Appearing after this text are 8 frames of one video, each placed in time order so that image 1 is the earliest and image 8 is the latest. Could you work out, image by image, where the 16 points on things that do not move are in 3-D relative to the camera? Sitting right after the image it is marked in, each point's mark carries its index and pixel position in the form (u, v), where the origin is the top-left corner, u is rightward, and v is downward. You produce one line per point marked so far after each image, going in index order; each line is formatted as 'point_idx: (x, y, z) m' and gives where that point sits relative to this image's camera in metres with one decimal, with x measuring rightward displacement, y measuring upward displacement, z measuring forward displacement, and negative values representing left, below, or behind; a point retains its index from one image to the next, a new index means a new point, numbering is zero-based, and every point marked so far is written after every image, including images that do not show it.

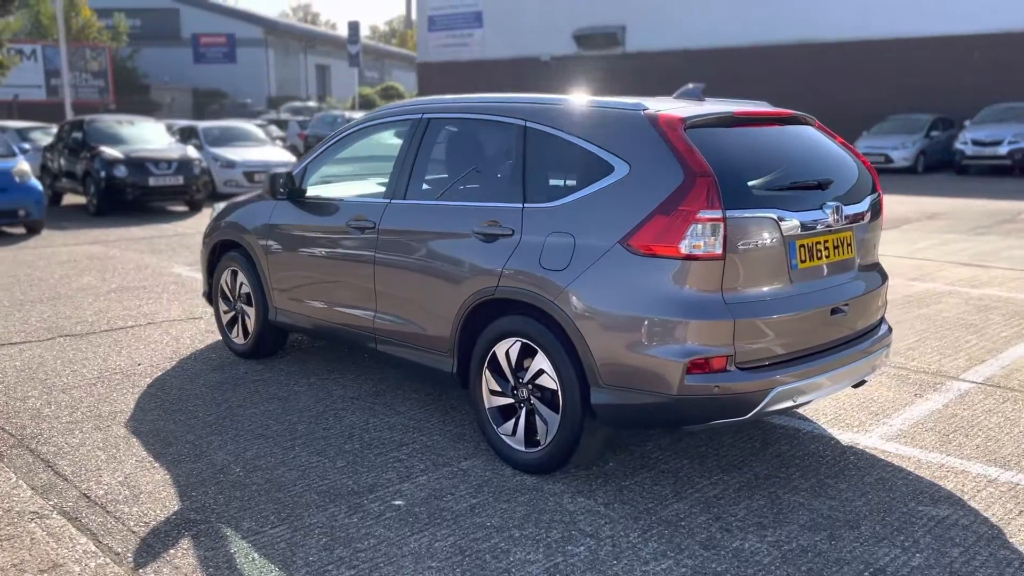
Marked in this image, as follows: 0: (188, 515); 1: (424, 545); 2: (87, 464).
0: (-1.4, -1.0, +3.8) m
1: (-0.4, -1.0, +3.5) m
2: (-2.2, -0.9, +4.4) m
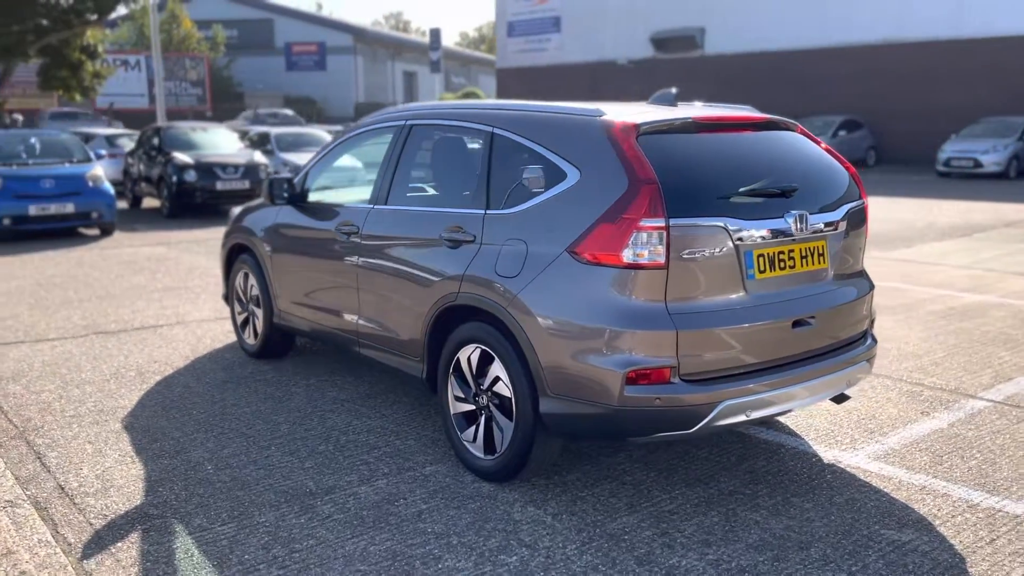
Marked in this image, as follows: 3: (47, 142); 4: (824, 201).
0: (-1.7, -1.0, +4.0) m
1: (-0.6, -1.1, +3.6) m
2: (-2.3, -0.9, +4.6) m
3: (-7.8, +2.5, +14.8) m
4: (+1.4, +0.4, +4.2) m
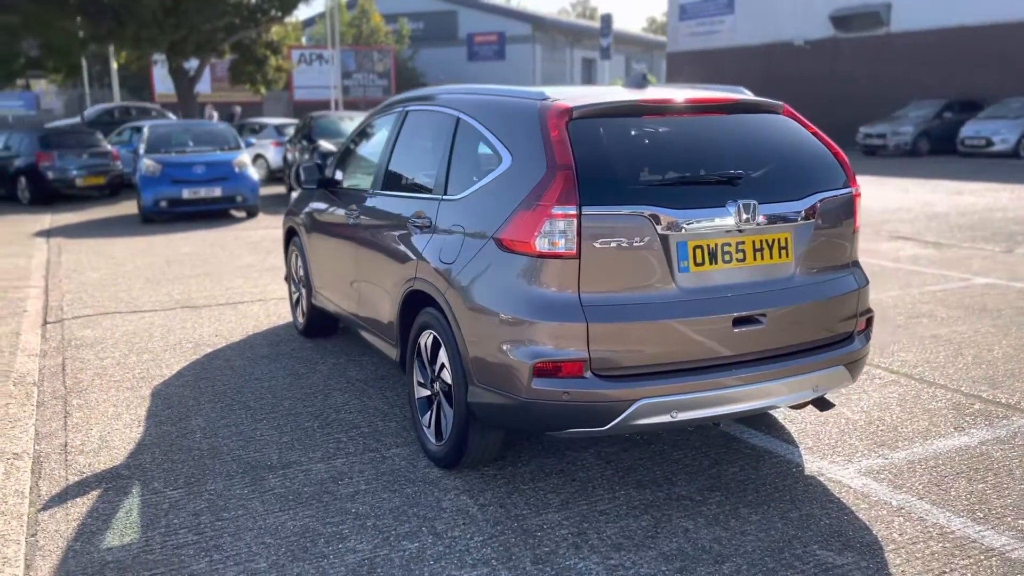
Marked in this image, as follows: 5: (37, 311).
0: (-1.9, -0.9, +4.3) m
1: (-1.0, -1.0, +3.7) m
2: (-2.4, -0.8, +5.0) m
3: (-5.6, +2.9, +16.1) m
4: (+1.2, +0.4, +3.8) m
5: (-4.4, -0.2, +8.0) m
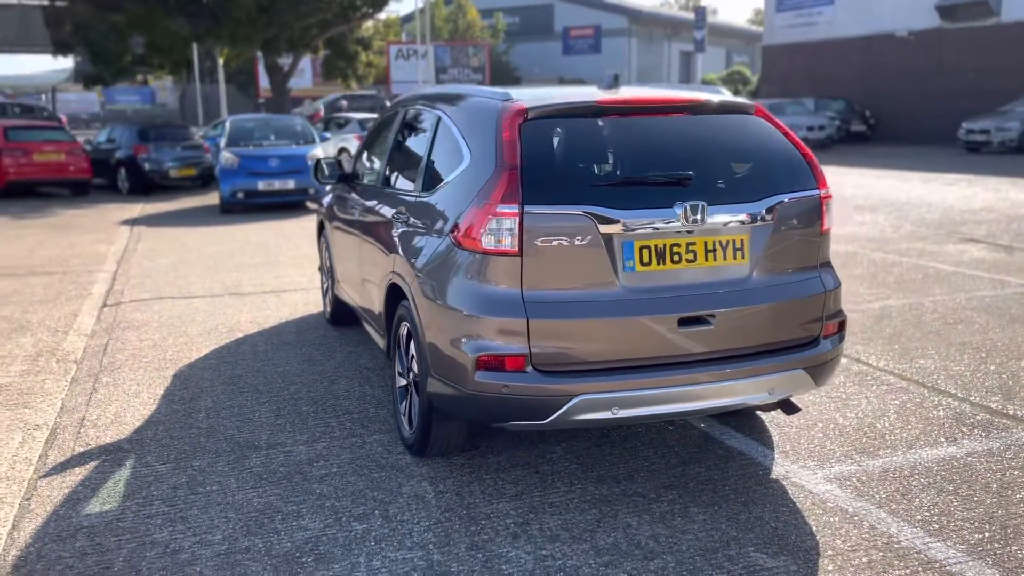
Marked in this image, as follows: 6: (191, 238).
0: (-2.1, -0.8, +4.6) m
1: (-1.2, -0.9, +3.9) m
2: (-2.5, -0.7, +5.4) m
3: (-4.3, +3.1, +16.7) m
4: (+1.0, +0.4, +3.8) m
5: (-4.0, -0.1, +8.6) m
6: (-4.6, +0.7, +12.5) m
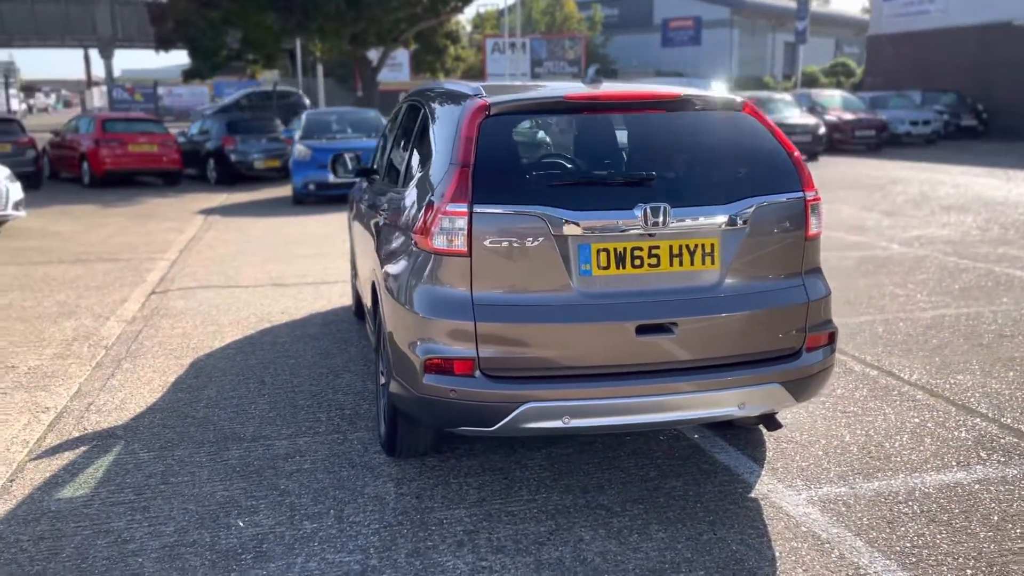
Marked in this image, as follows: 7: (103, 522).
0: (-2.1, -0.8, +4.7) m
1: (-1.4, -0.9, +4.0) m
2: (-2.5, -0.6, +5.6) m
3: (-3.0, +3.3, +17.0) m
4: (+0.9, +0.4, +3.6) m
5: (-3.7, +0.1, +8.9) m
6: (-3.7, +0.9, +12.8) m
7: (-1.7, -1.0, +3.7) m
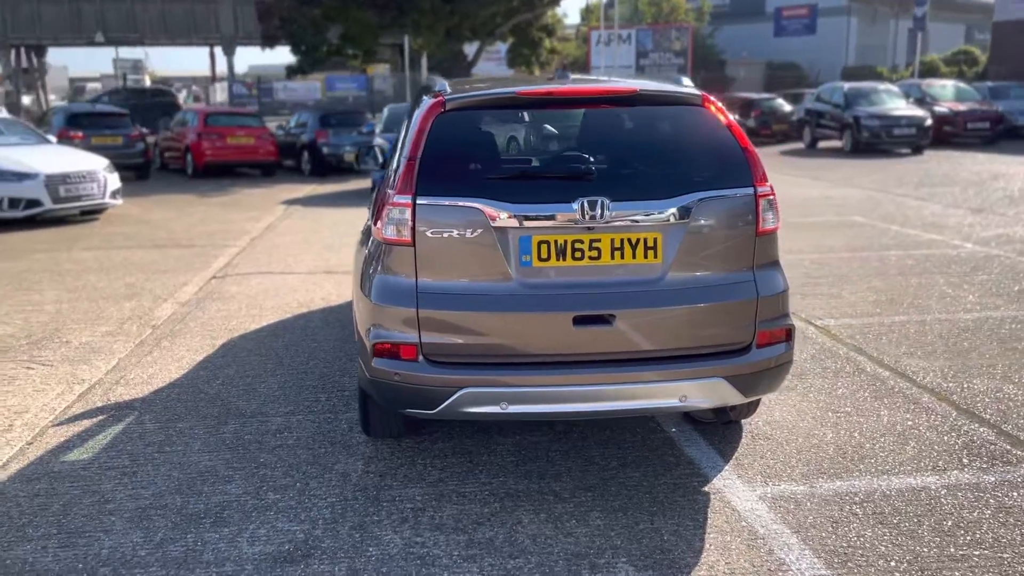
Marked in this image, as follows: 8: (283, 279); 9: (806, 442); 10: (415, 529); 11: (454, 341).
0: (-2.2, -0.7, +5.1) m
1: (-1.5, -0.8, +4.3) m
2: (-2.4, -0.5, +6.0) m
3: (-1.4, +3.5, +17.4) m
4: (+0.7, +0.4, +3.6) m
5: (-3.2, +0.2, +9.5) m
6: (-2.8, +1.1, +13.4) m
7: (-1.9, -0.9, +4.0) m
8: (-2.3, +0.1, +8.7) m
9: (+1.5, -0.8, +4.4) m
10: (-0.4, -1.0, +3.6) m
11: (-0.2, -0.2, +3.6) m
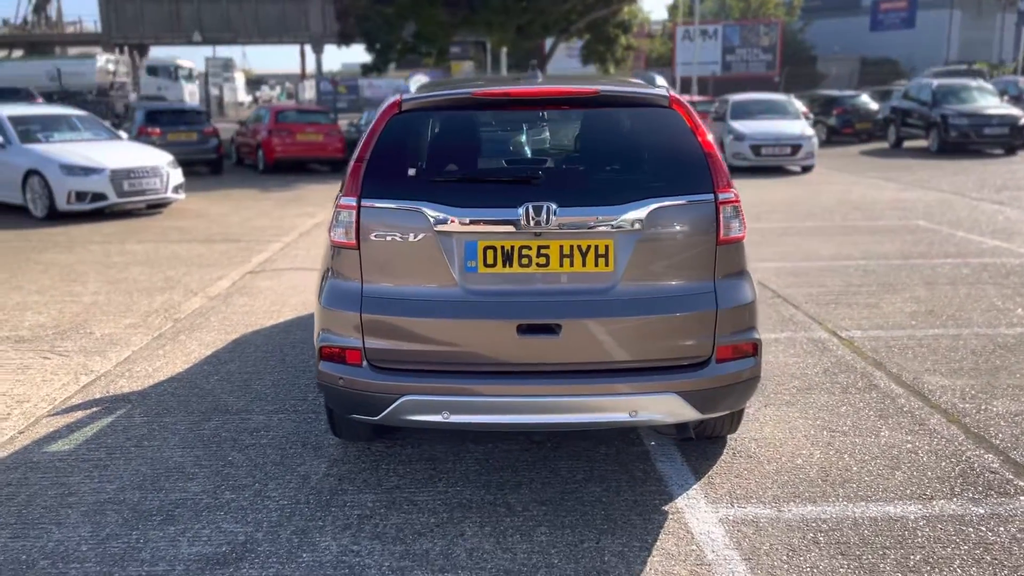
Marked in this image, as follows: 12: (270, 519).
0: (-2.3, -0.6, +5.3) m
1: (-1.7, -0.8, +4.3) m
2: (-2.4, -0.5, +6.2) m
3: (-0.3, +3.5, +17.3) m
4: (+0.4, +0.4, +3.5) m
5: (-2.8, +0.3, +9.6) m
6: (-2.0, +1.1, +13.5) m
7: (-2.1, -0.9, +4.1) m
8: (-2.0, +0.1, +8.8) m
9: (+1.3, -0.8, +4.2) m
10: (-0.6, -1.0, +3.5) m
11: (-0.4, -0.2, +3.5) m
12: (-1.0, -1.0, +3.7) m
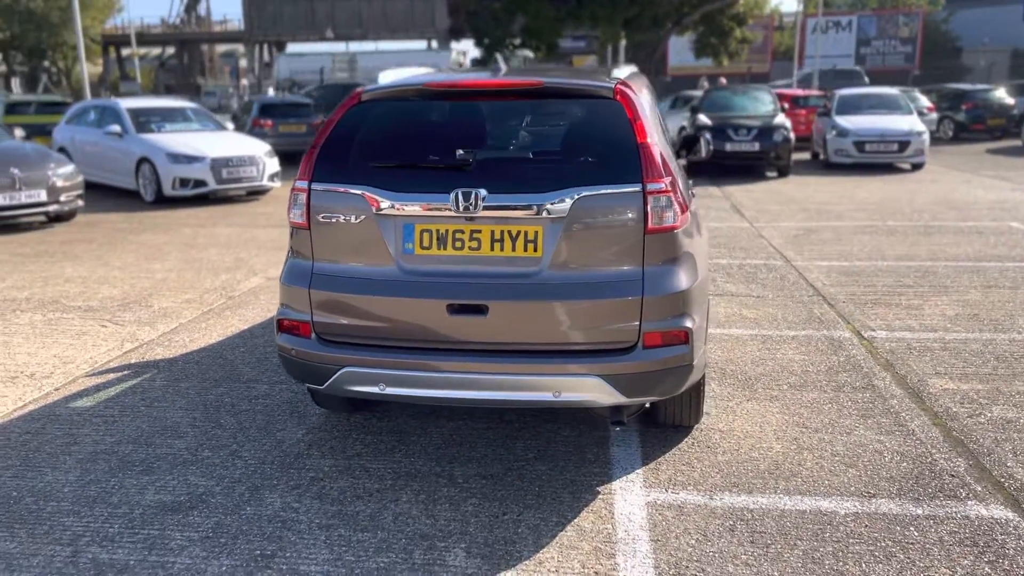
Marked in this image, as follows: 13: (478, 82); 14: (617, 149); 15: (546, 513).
0: (-2.3, -0.5, +5.7) m
1: (-1.9, -0.7, +4.8) m
2: (-2.3, -0.3, +6.7) m
3: (+1.5, +3.7, +17.4) m
4: (+0.2, +0.4, +3.6) m
5: (-2.2, +0.5, +10.2) m
6: (-0.8, +1.3, +13.8) m
7: (-2.3, -0.7, +4.6) m
8: (-1.5, +0.3, +9.2) m
9: (+1.1, -0.8, +4.2) m
10: (-0.9, -0.9, +3.8) m
11: (-0.7, -0.1, +3.8) m
12: (-1.3, -0.9, +4.0) m
13: (-0.1, +0.9, +3.8) m
14: (+0.5, +0.6, +3.6) m
15: (+0.1, -0.9, +3.6) m
